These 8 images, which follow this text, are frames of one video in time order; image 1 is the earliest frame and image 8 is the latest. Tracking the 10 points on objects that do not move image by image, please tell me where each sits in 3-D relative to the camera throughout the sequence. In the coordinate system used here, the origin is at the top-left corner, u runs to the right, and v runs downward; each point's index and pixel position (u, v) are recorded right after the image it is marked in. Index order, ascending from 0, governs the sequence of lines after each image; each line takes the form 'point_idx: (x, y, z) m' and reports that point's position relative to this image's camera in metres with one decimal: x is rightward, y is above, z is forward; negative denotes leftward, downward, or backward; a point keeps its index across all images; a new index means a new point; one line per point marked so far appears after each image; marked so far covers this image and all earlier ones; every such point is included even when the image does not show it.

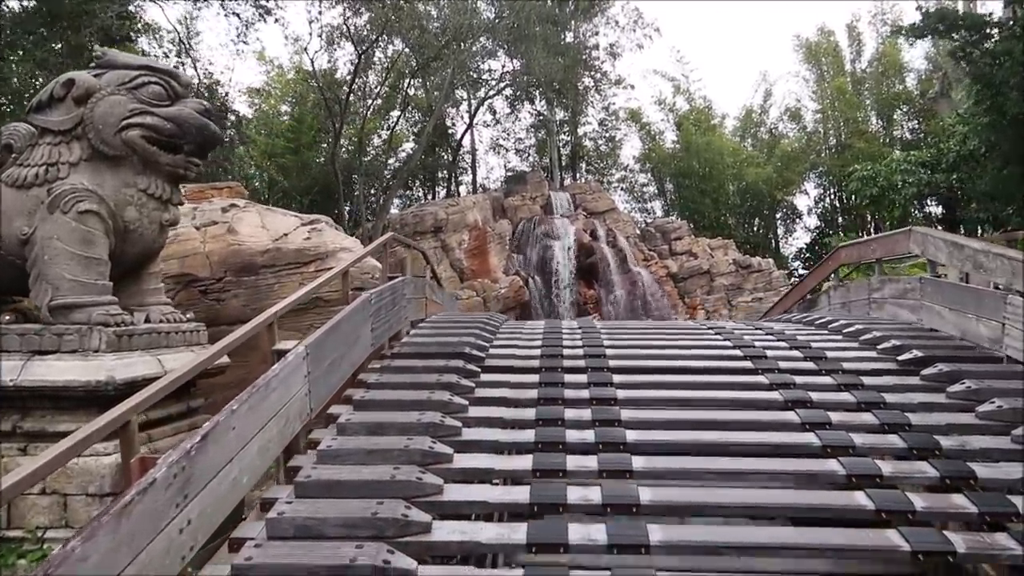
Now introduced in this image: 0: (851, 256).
0: (+3.4, +0.3, +6.5) m
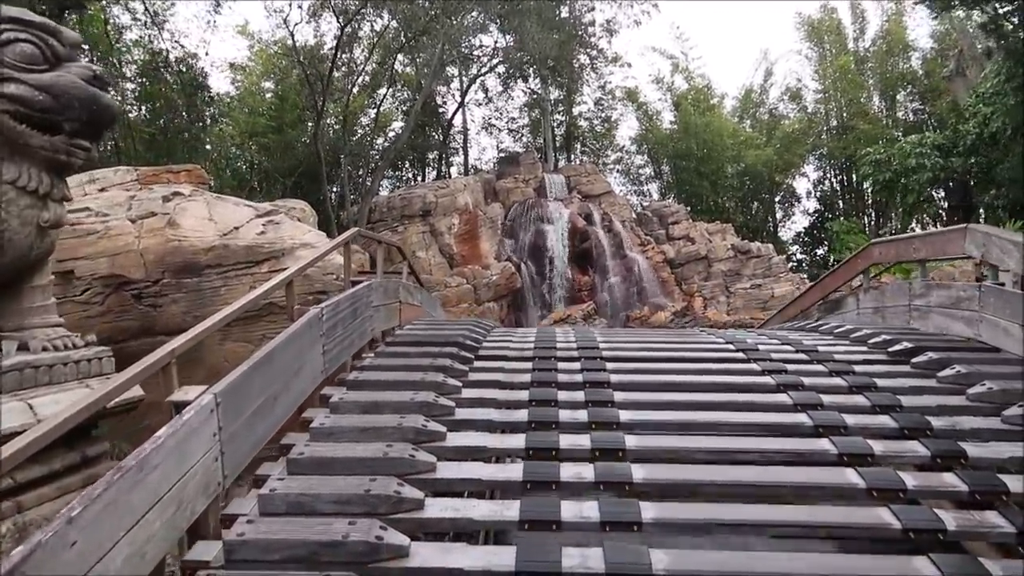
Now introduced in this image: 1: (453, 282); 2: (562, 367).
0: (+3.3, +0.3, +5.8) m
1: (-1.7, +0.2, +19.5) m
2: (+0.6, -1.1, +8.8) m
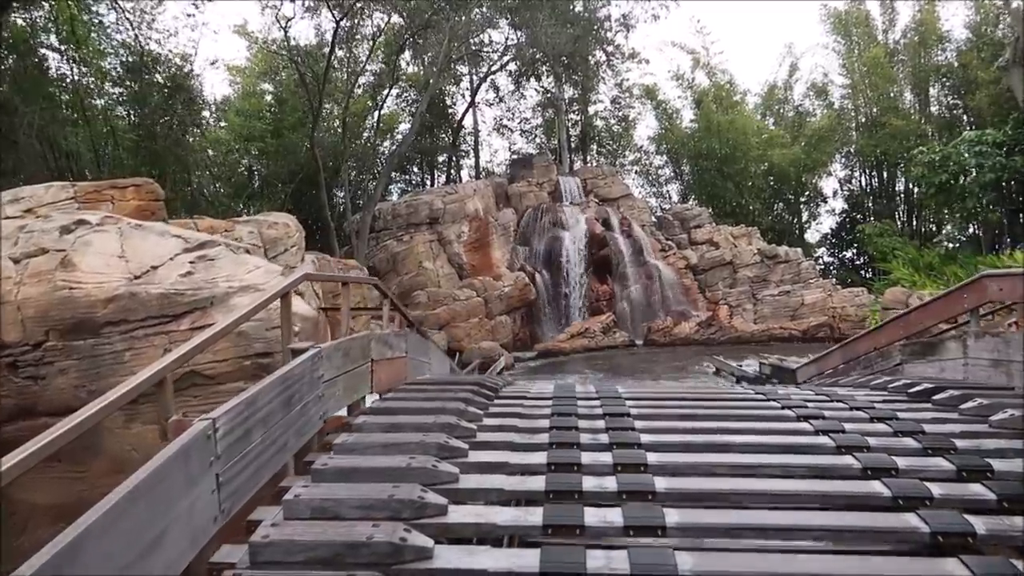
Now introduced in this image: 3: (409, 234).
0: (+3.4, 0.0, +4.4) m
1: (-1.3, -0.1, +18.3) m
2: (+0.7, -1.4, +7.5) m
3: (-3.1, +1.6, +19.7) m
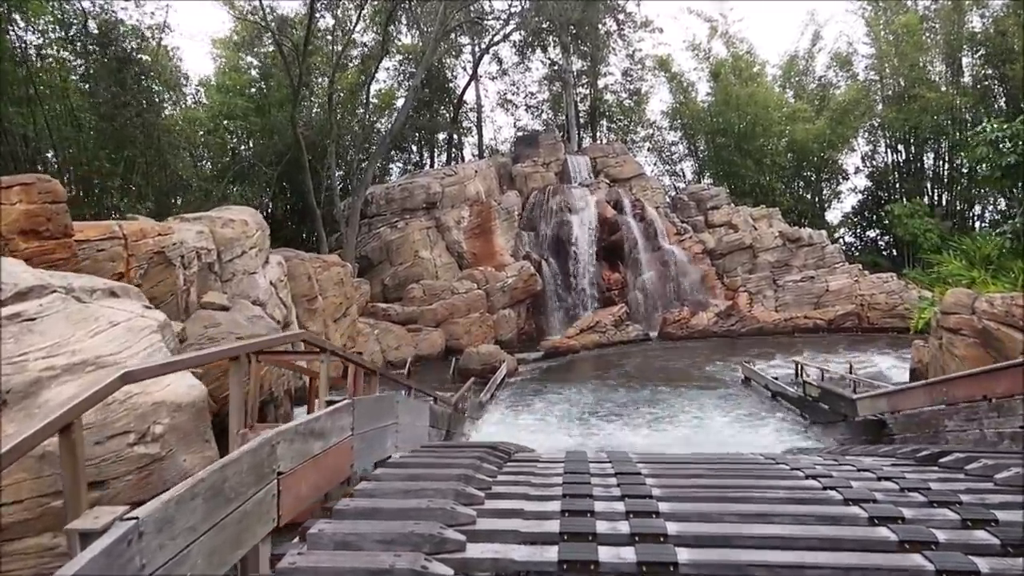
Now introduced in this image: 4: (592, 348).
0: (+3.3, -0.3, +2.9) m
1: (-1.2, +0.1, +16.8) m
2: (+0.7, -1.6, +6.0) m
3: (-3.0, +1.9, +18.2) m
4: (+2.1, -1.6, +17.7) m
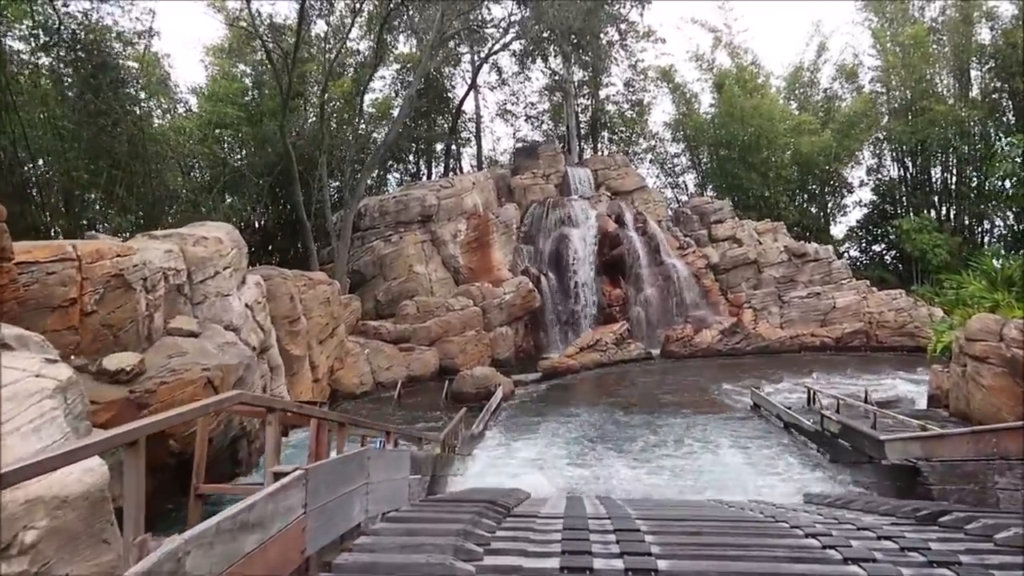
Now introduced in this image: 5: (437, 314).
0: (+3.2, -0.5, +2.3) m
1: (-1.3, -0.3, +16.2) m
2: (+0.6, -1.8, +5.4) m
3: (-3.1, +1.5, +17.6) m
4: (+2.1, -2.1, +17.1) m
5: (-1.8, -0.6, +15.6) m
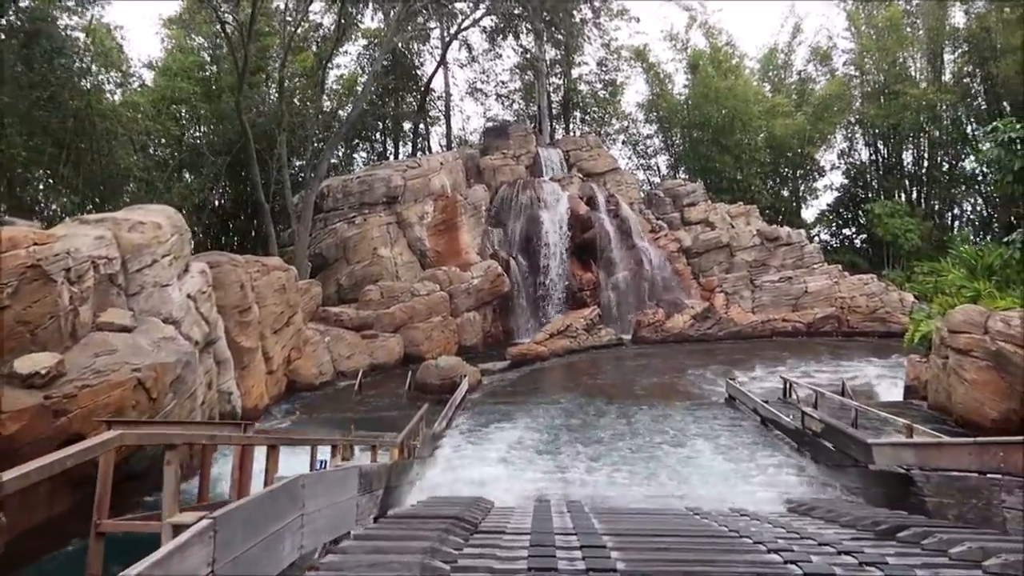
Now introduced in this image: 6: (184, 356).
0: (+3.1, -0.6, +1.9) m
1: (-2.0, 0.0, +15.6) m
2: (+0.4, -1.8, +5.0) m
3: (-3.8, +1.9, +17.0) m
4: (+1.3, -1.7, +16.7) m
5: (-2.5, -0.3, +15.1) m
6: (-3.2, -0.7, +6.3) m
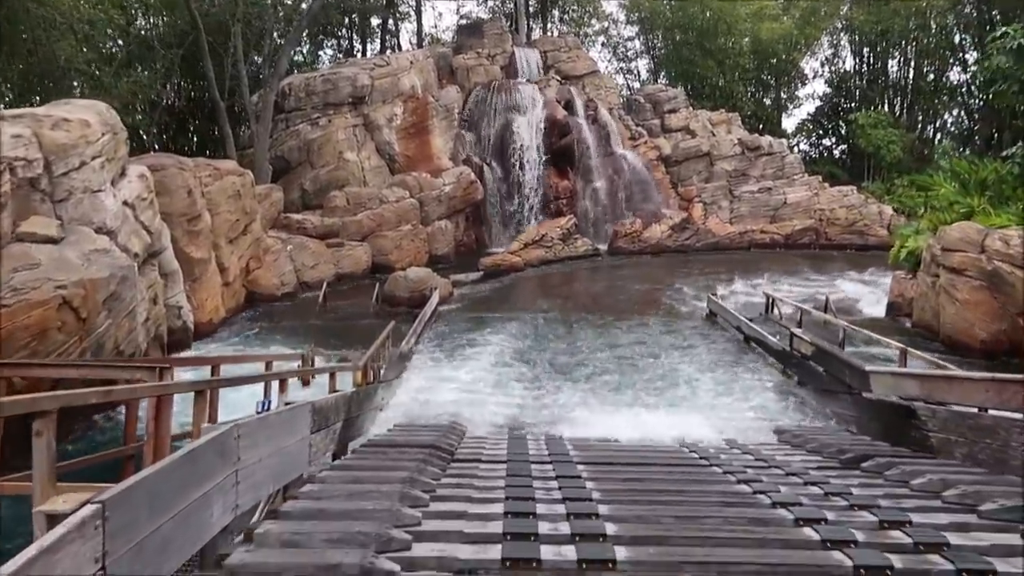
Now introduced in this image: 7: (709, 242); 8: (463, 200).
0: (+3.0, -0.4, +1.6) m
1: (-2.6, +2.1, +14.8) m
2: (+0.2, -1.2, +4.6) m
3: (-4.4, +4.1, +15.8) m
4: (+0.7, +0.6, +16.3) m
5: (-3.1, +1.7, +14.3) m
6: (-3.4, +0.1, +5.7) m
7: (+5.9, +1.4, +19.7) m
8: (-1.2, +2.2, +16.3) m
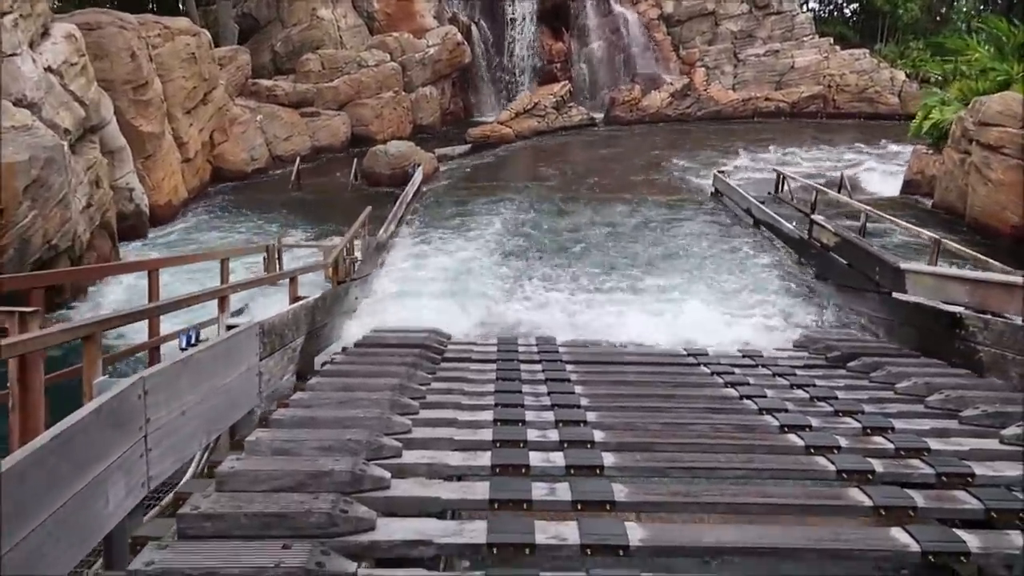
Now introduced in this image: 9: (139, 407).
0: (+3.0, -0.3, +1.0) m
1: (-2.8, +4.7, +13.5) m
2: (+0.1, -0.5, +4.2) m
3: (-4.7, +6.9, +14.0) m
4: (+0.4, +3.5, +15.3) m
5: (-3.3, +4.3, +13.0) m
6: (-3.5, +1.0, +4.9) m
7: (+5.7, +5.0, +18.6) m
8: (-1.4, +5.1, +14.9) m
9: (-1.1, -0.3, +1.9) m
